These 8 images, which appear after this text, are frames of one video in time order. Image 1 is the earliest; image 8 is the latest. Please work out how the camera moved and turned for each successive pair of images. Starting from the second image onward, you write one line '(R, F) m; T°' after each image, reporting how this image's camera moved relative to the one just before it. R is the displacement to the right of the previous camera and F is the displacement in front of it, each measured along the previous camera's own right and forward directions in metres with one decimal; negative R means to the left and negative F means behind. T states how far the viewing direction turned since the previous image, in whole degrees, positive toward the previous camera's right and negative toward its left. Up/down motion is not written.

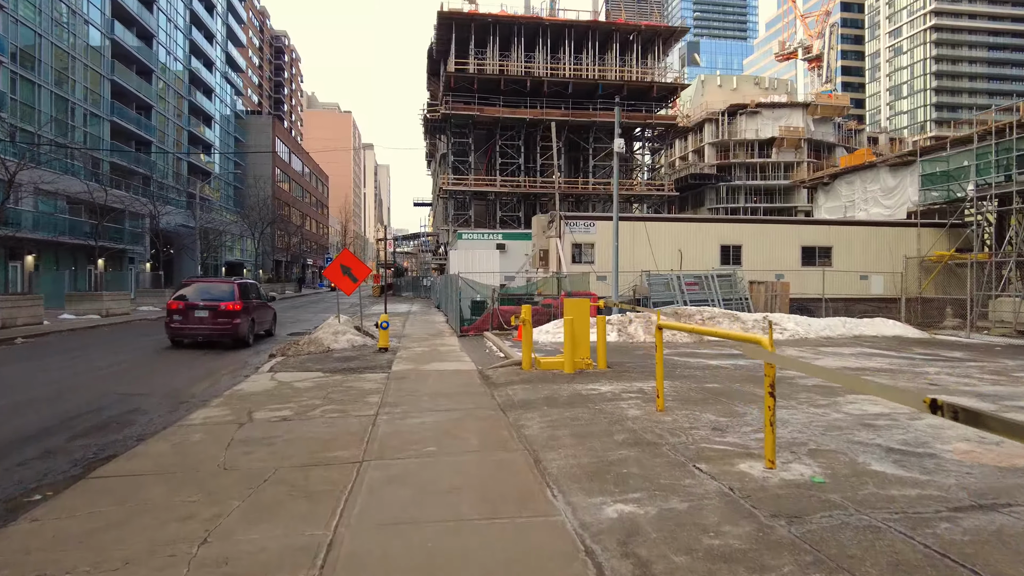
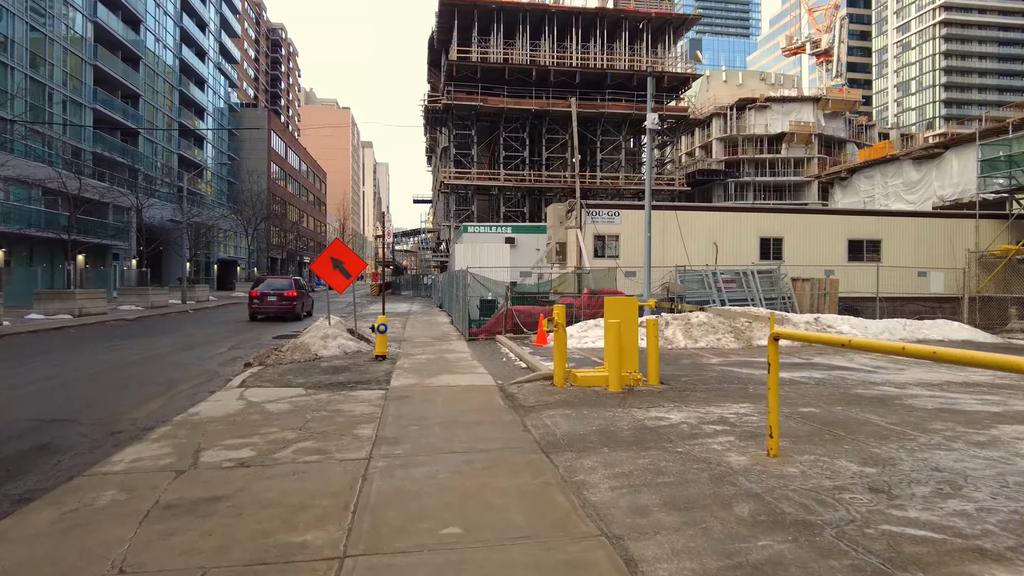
(-0.4, +2.3) m; 0°
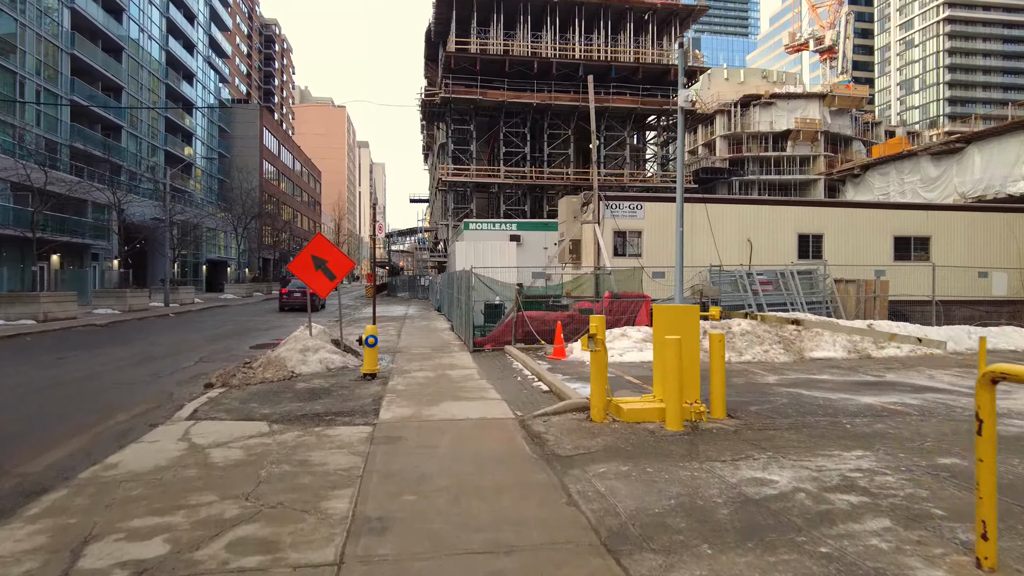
(-0.3, +2.1) m; 0°
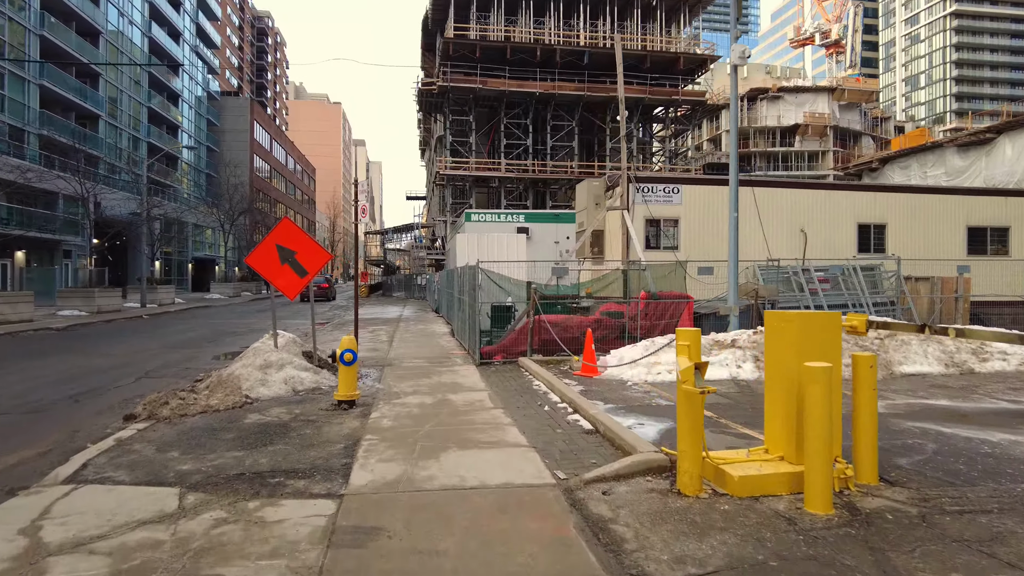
(-0.3, +2.5) m; 0°
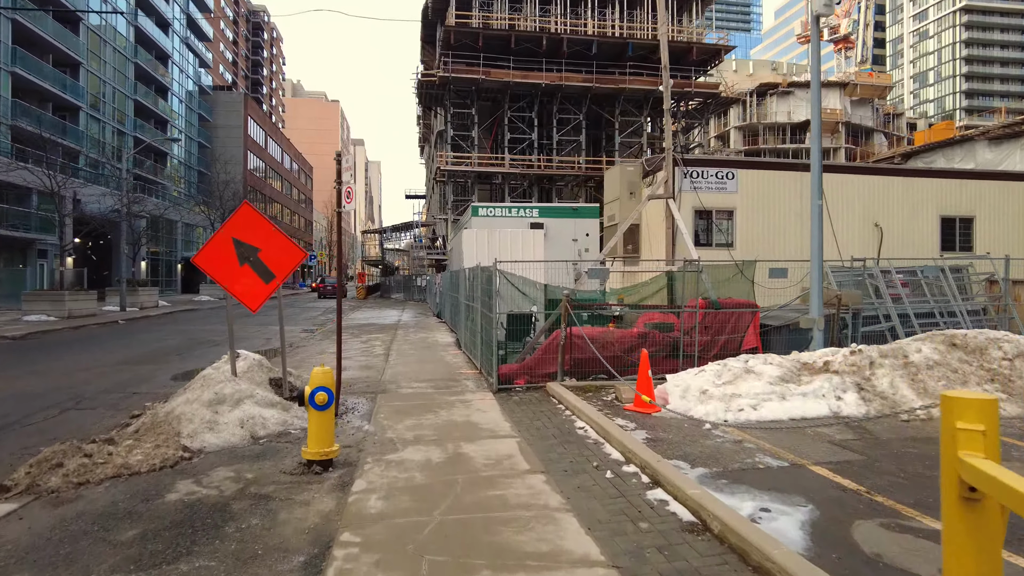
(-0.4, +2.3) m; 0°
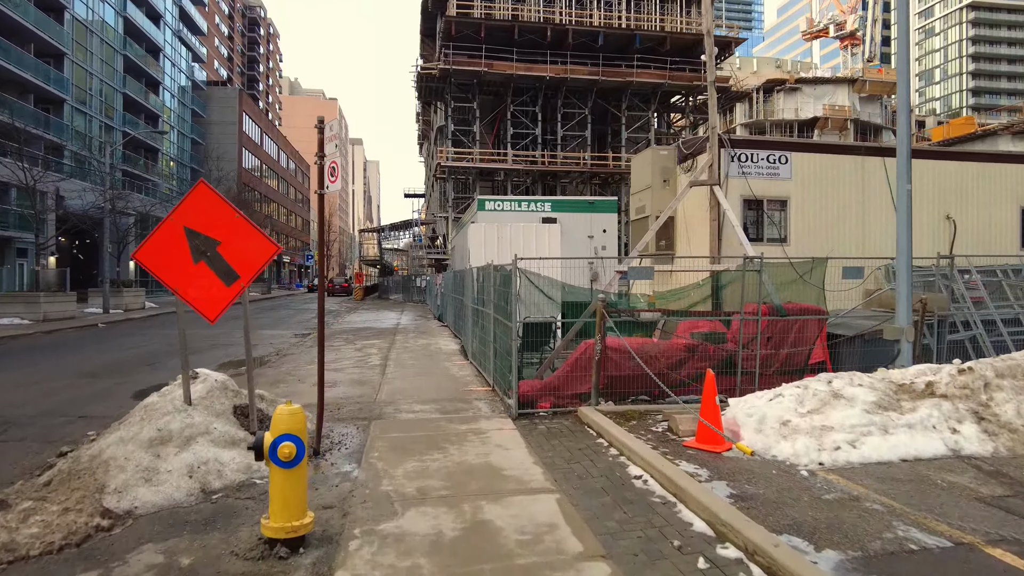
(-0.3, +1.6) m; 0°
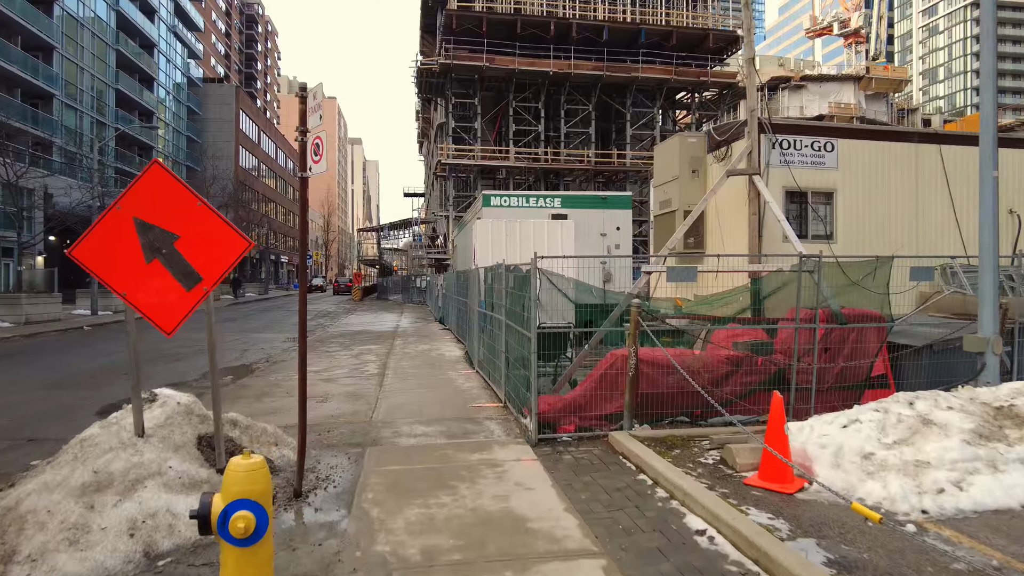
(-0.2, +1.1) m; 0°
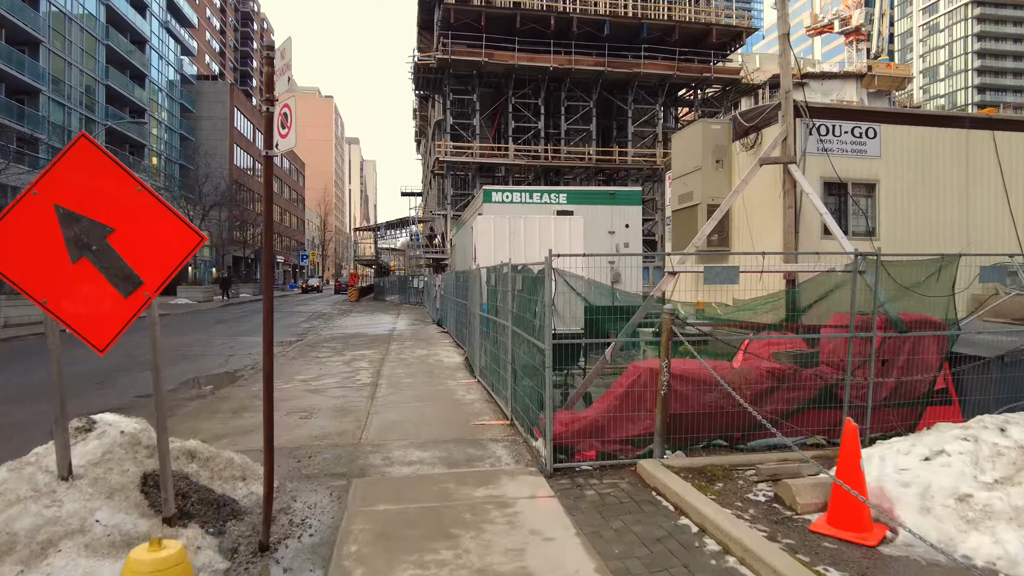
(-0.1, +0.9) m; 0°
